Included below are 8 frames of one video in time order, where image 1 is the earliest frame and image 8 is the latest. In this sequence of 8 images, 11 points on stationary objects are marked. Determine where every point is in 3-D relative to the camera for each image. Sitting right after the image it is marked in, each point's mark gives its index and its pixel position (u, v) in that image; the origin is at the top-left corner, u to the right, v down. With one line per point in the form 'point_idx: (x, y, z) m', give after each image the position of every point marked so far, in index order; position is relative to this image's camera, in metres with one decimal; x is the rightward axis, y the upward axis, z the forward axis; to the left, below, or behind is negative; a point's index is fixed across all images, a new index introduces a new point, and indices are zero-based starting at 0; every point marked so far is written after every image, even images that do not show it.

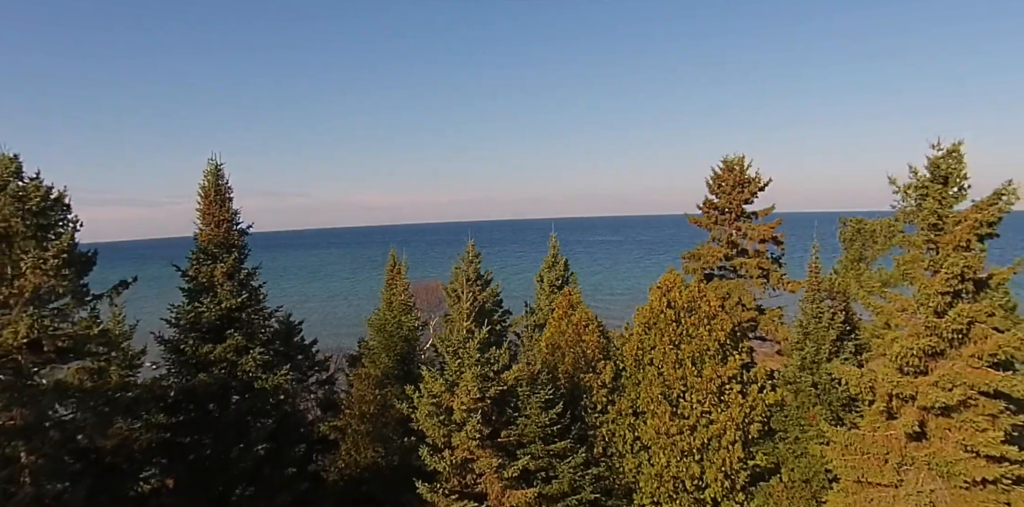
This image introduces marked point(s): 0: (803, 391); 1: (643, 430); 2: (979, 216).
0: (+9.2, -4.1, +20.6) m
1: (+3.9, -5.3, +19.0) m
2: (+11.2, +1.0, +15.2) m
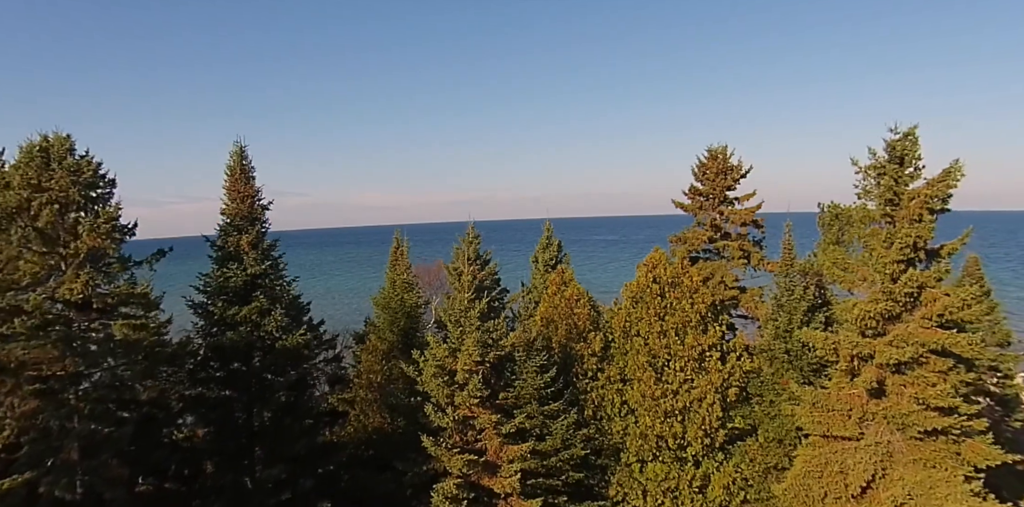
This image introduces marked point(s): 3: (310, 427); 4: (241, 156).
0: (+9.1, -3.3, +22.3) m
1: (+3.8, -4.6, +20.6) m
2: (+11.1, +1.7, +16.9) m
3: (-5.6, -4.7, +17.5) m
4: (-7.3, +2.7, +17.4) m
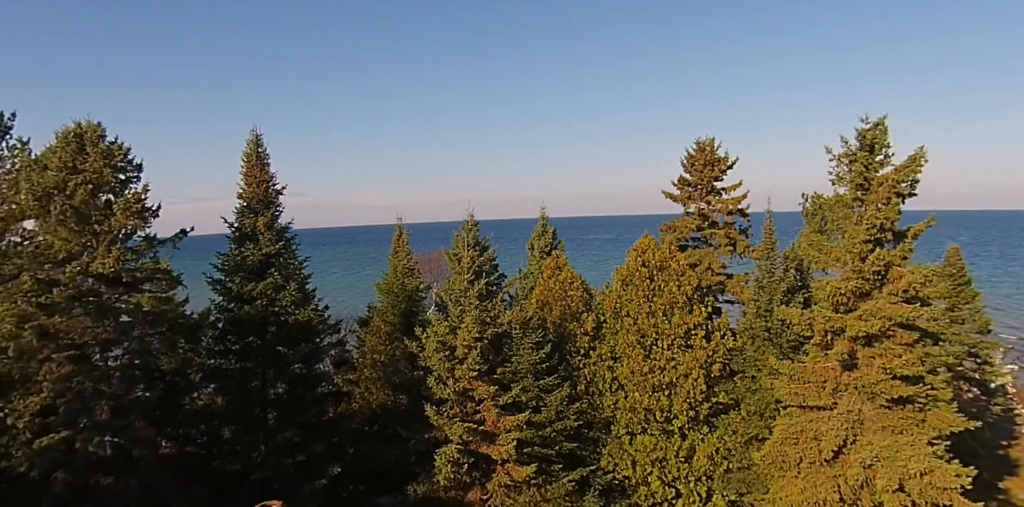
0: (+9.0, -2.8, +23.5) m
1: (+3.7, -4.1, +21.8) m
2: (+11.0, +2.2, +18.2) m
3: (-5.7, -4.2, +18.7) m
4: (-7.4, +3.2, +18.6) m
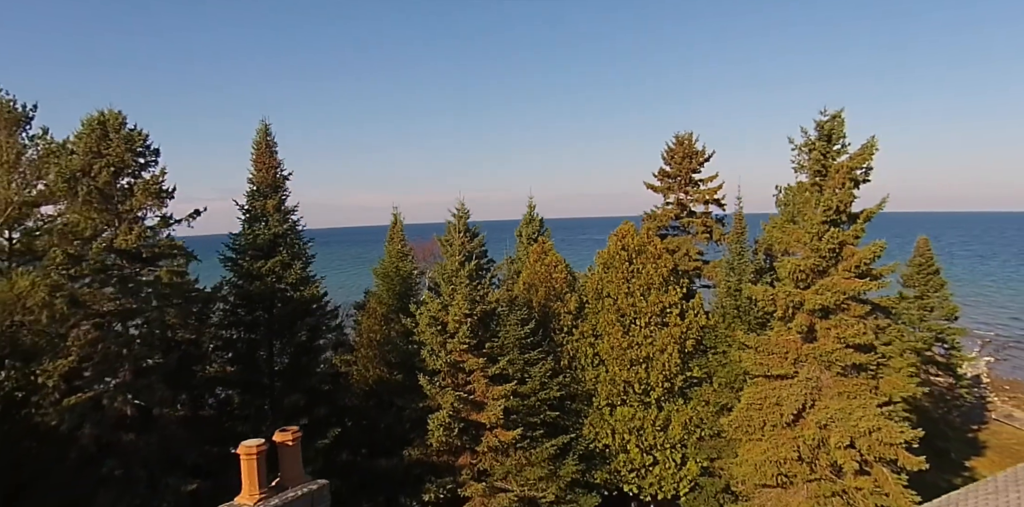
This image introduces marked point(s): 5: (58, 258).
0: (+8.6, -2.2, +25.2) m
1: (+3.3, -3.5, +23.5) m
2: (+10.6, +2.8, +19.9) m
3: (-6.1, -3.6, +20.2) m
4: (-7.8, +3.8, +20.1) m
5: (-11.5, -0.1, +16.0) m
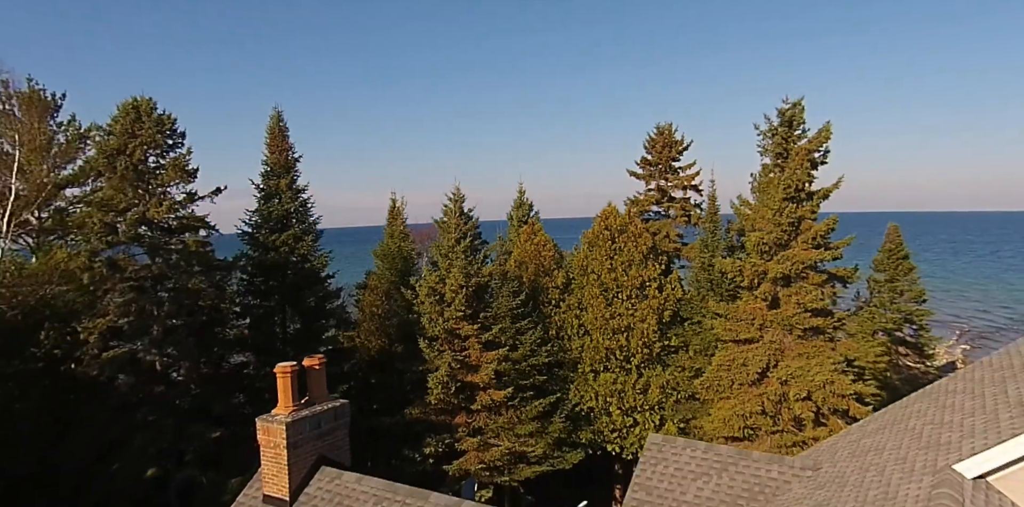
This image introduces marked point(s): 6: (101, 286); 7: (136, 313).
0: (+8.2, -1.3, +27.3) m
1: (+3.0, -2.6, +25.5) m
2: (+10.3, +3.7, +22.0) m
3: (-6.4, -2.7, +22.2) m
4: (-8.2, +4.7, +22.1) m
5: (-11.7, +0.7, +17.9) m
6: (-11.6, -0.9, +18.0) m
7: (-10.8, -1.7, +18.2) m
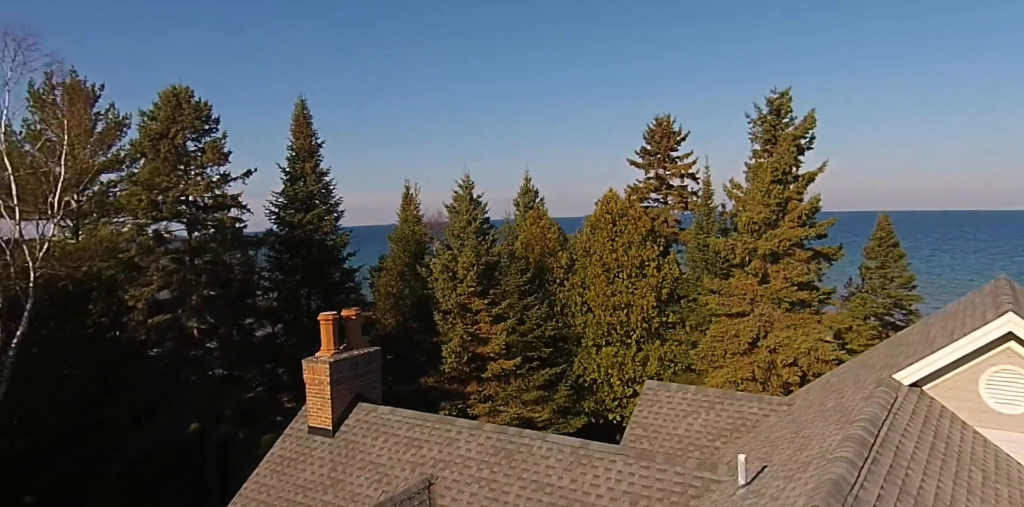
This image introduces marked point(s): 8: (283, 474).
0: (+8.5, -0.5, +29.0) m
1: (+3.3, -1.8, +27.2) m
2: (+10.6, +4.6, +23.7) m
3: (-6.1, -1.9, +23.9) m
4: (-7.9, +5.4, +23.8) m
5: (-11.4, +1.5, +19.7) m
6: (-11.3, -0.2, +19.7) m
7: (-10.5, -0.9, +19.9) m
8: (-4.6, -4.4, +12.7) m
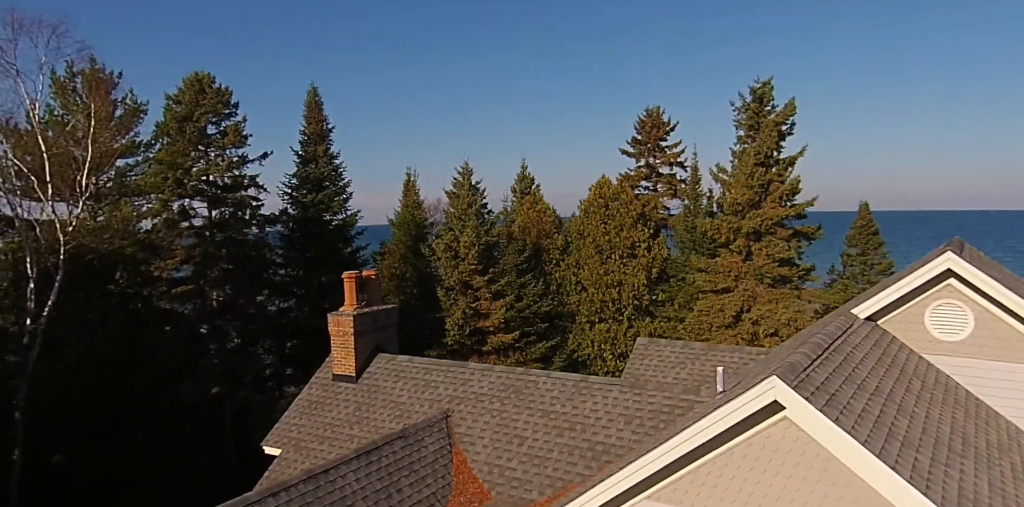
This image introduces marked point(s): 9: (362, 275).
0: (+8.4, +0.3, +30.6) m
1: (+3.2, -1.0, +28.7) m
2: (+10.6, +5.4, +25.3) m
3: (-6.1, -1.1, +25.3) m
4: (-7.9, +6.3, +25.1) m
5: (-11.4, +2.3, +20.9) m
6: (-11.3, +0.7, +21.0) m
7: (-10.4, -0.1, +21.2) m
8: (-4.5, -3.6, +14.1) m
9: (-3.6, -0.5, +15.3) m
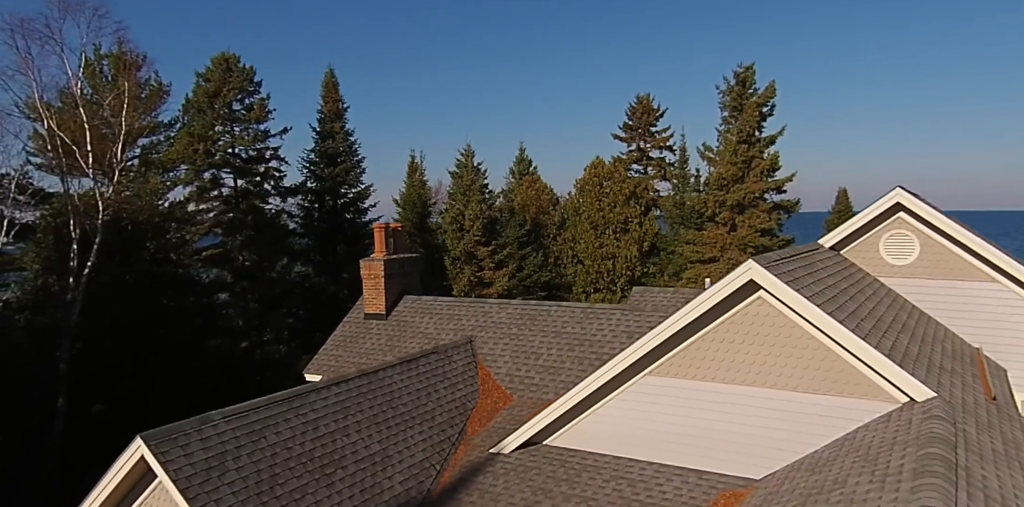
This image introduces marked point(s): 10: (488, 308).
0: (+8.4, +1.5, +32.7) m
1: (+3.2, +0.3, +30.7) m
2: (+10.7, +6.6, +27.4) m
3: (-6.0, +0.1, +27.1) m
4: (-7.8, +7.5, +26.9) m
5: (-11.2, +3.6, +22.6) m
6: (-11.1, +1.9, +22.7) m
7: (-10.2, +1.1, +22.9) m
8: (-4.1, -2.3, +15.9) m
9: (-3.3, +0.7, +17.2) m
10: (-0.6, -1.4, +15.5) m
